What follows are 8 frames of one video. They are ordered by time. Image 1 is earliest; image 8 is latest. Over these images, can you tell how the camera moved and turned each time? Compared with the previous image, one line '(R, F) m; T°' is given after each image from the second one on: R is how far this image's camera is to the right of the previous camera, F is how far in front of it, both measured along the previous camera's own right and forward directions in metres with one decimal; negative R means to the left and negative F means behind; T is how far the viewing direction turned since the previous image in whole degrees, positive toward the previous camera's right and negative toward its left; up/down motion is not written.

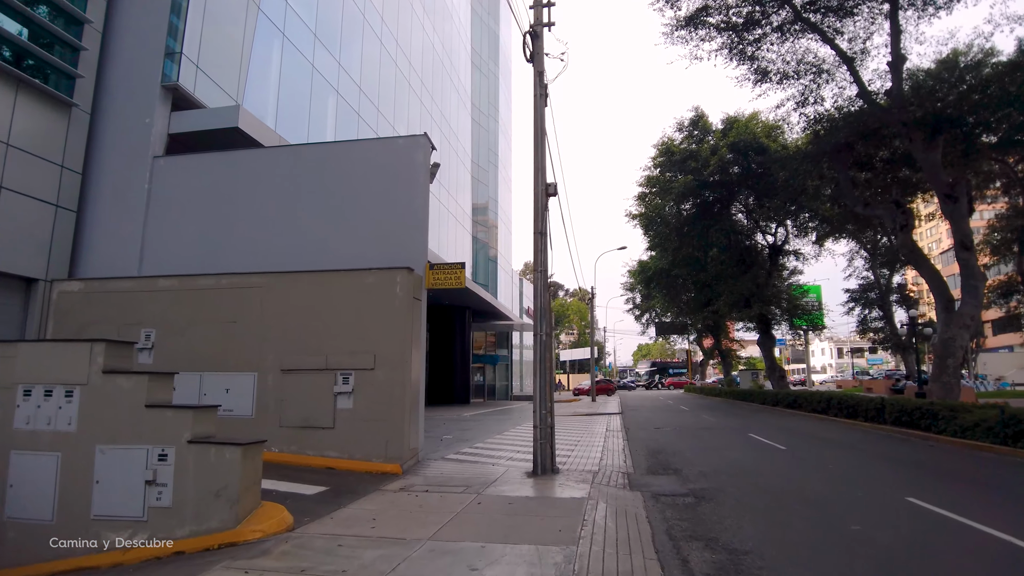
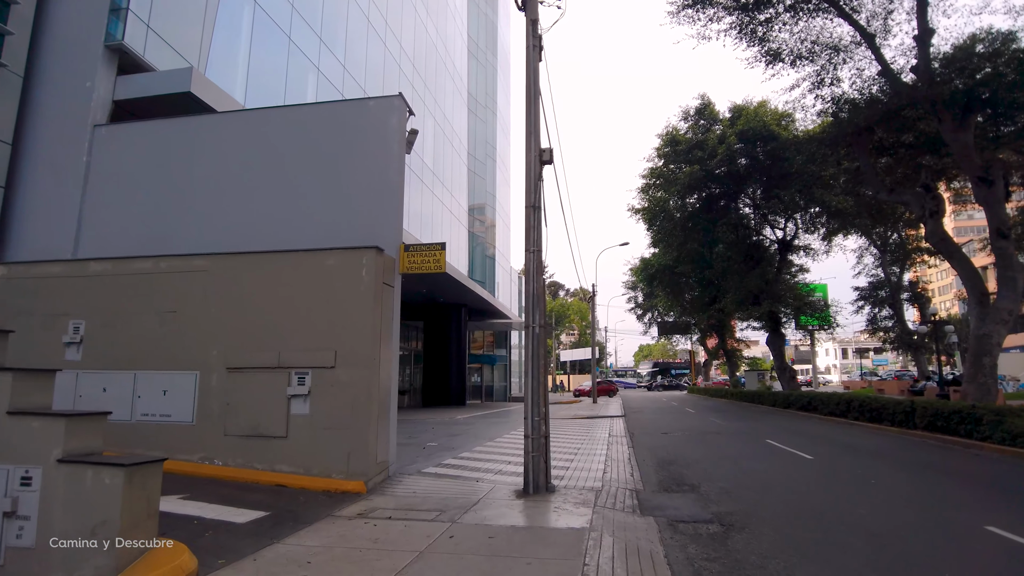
(+0.2, +1.5) m; 0°
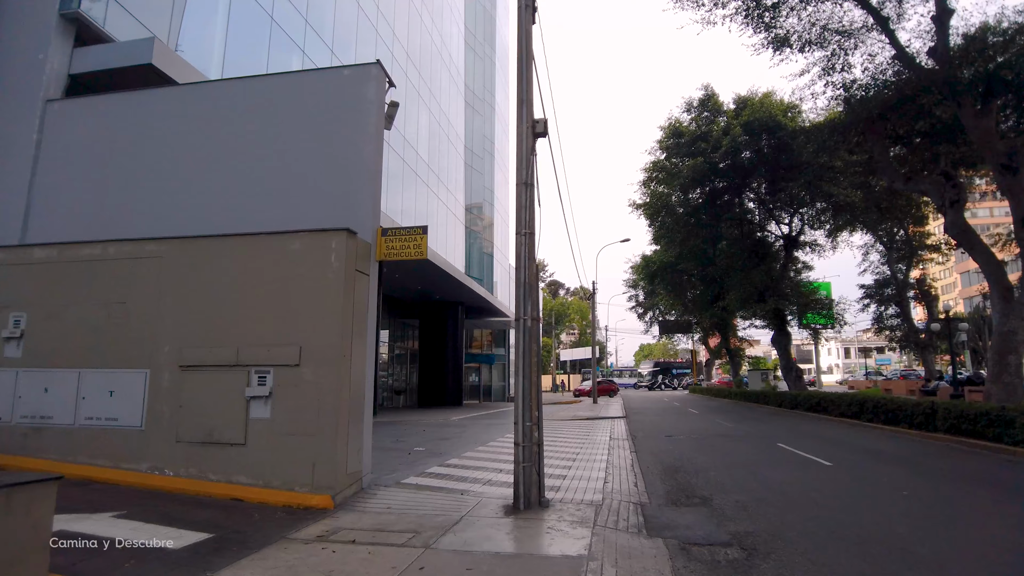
(+0.1, +0.9) m; 0°
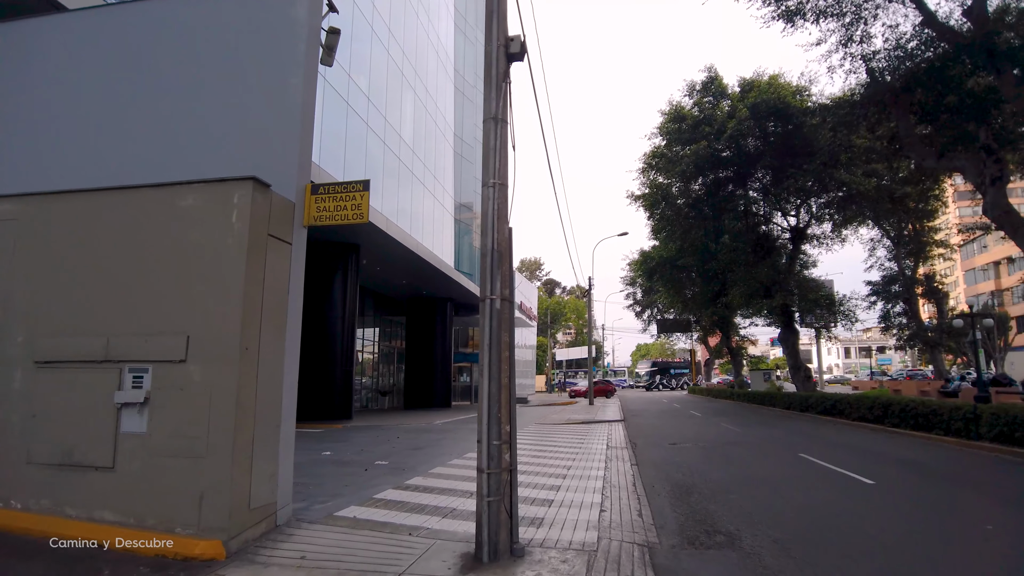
(+0.2, +1.8) m; 0°
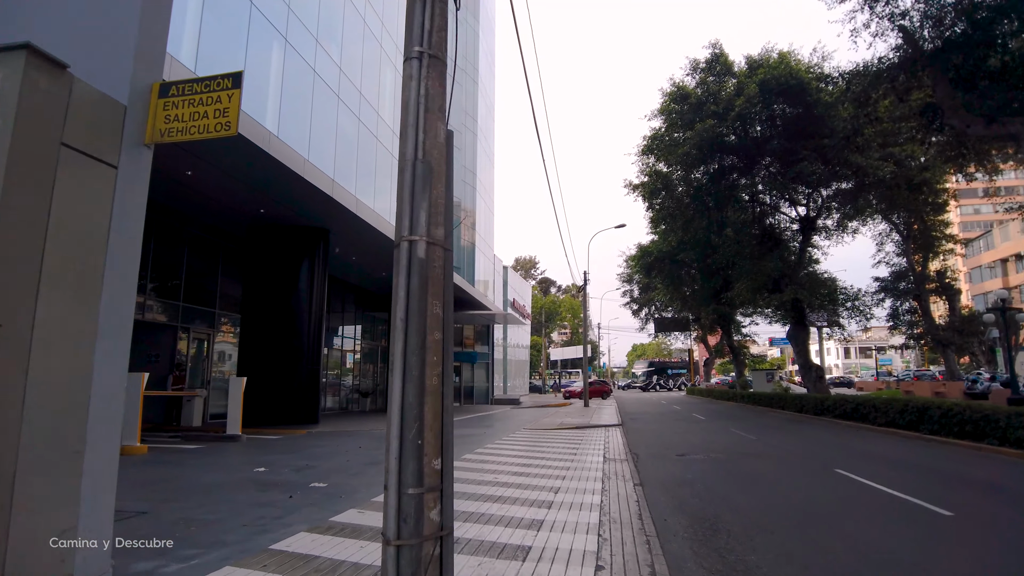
(+0.3, +2.0) m; 0°
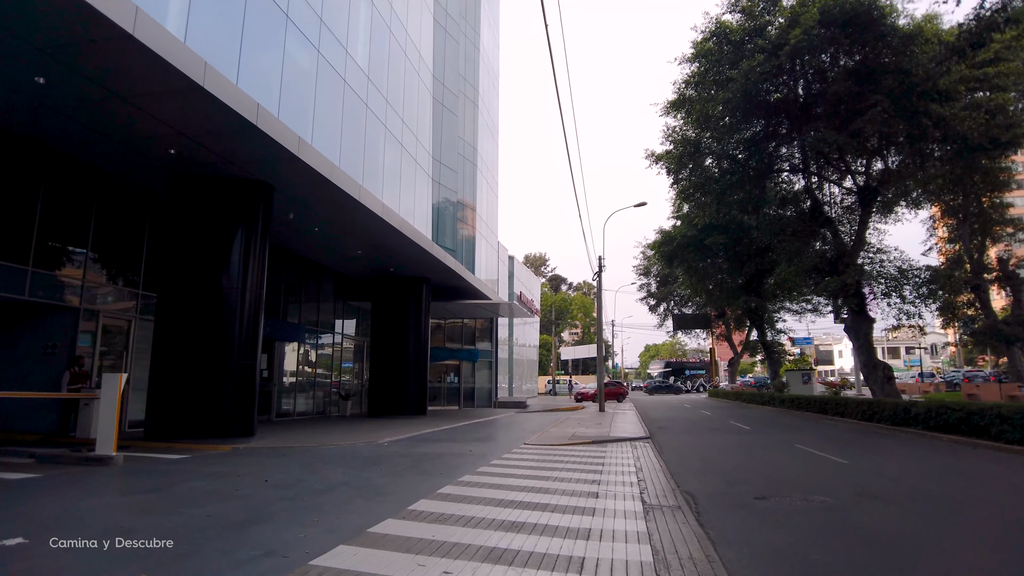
(+0.3, +4.2) m; -1°
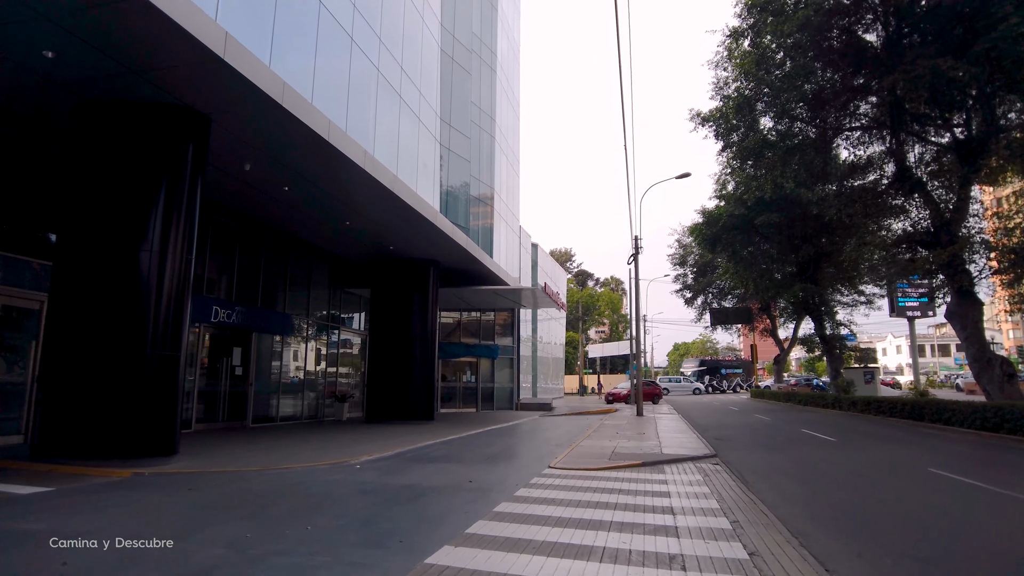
(+0.1, +3.7) m; -2°
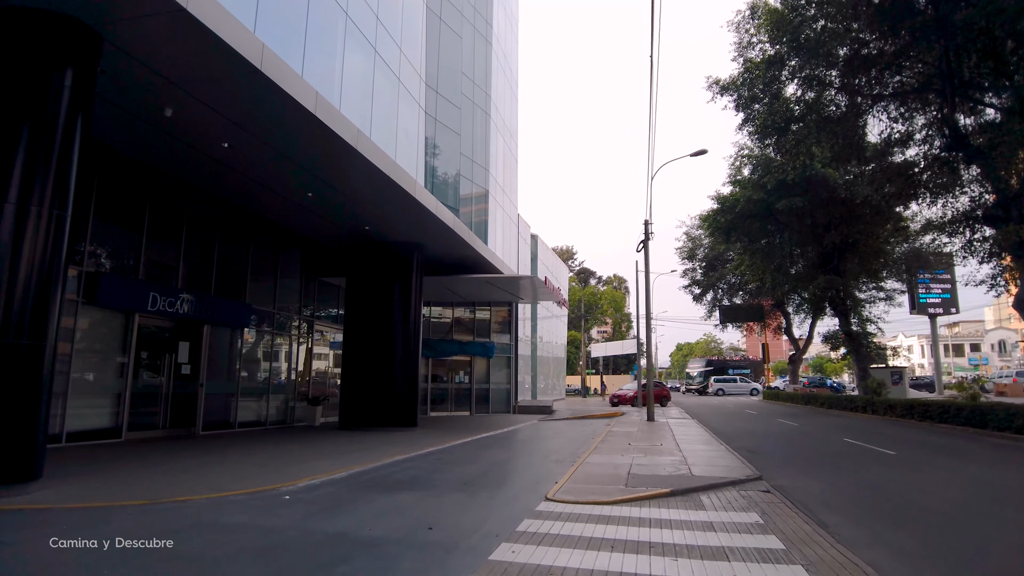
(+0.2, +2.5) m; 0°
